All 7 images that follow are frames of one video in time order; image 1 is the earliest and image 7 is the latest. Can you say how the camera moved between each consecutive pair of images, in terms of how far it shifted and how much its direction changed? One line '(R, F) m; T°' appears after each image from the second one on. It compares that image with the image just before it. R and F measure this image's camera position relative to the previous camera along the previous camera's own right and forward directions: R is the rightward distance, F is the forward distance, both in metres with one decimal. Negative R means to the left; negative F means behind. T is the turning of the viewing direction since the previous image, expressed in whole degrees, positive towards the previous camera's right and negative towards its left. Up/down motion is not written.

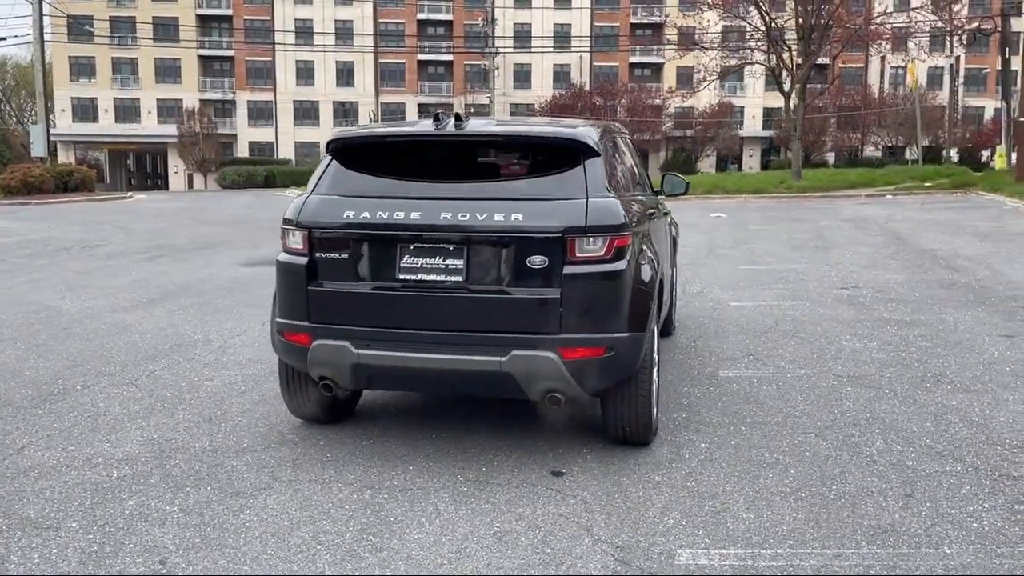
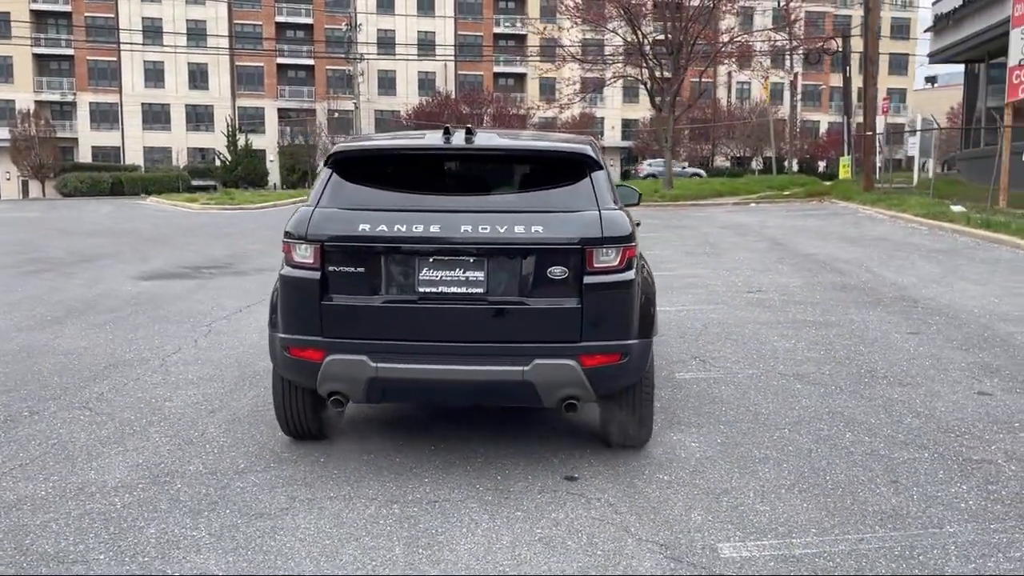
(-0.8, 0.0) m; +9°
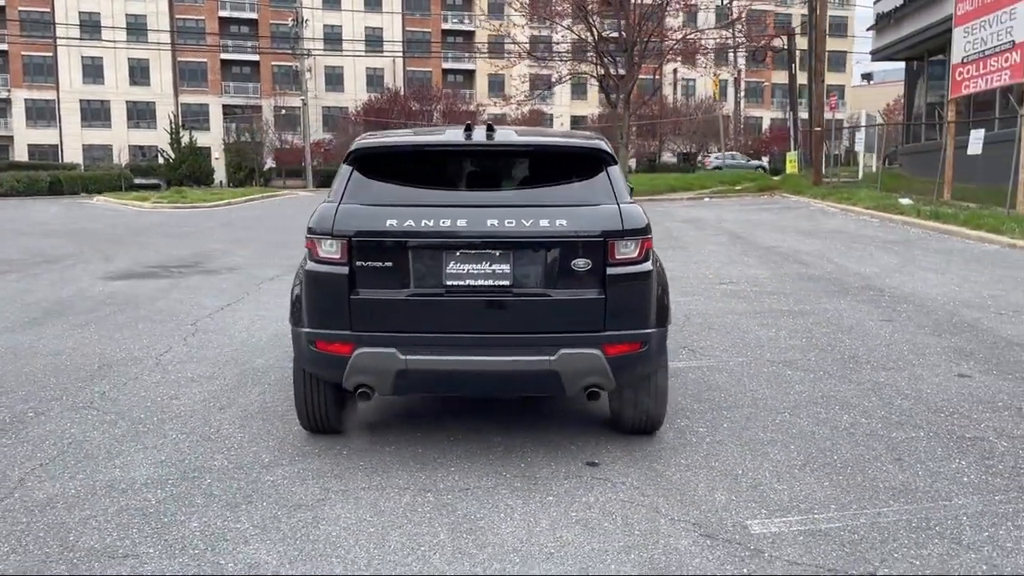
(-0.4, -0.1) m; +3°
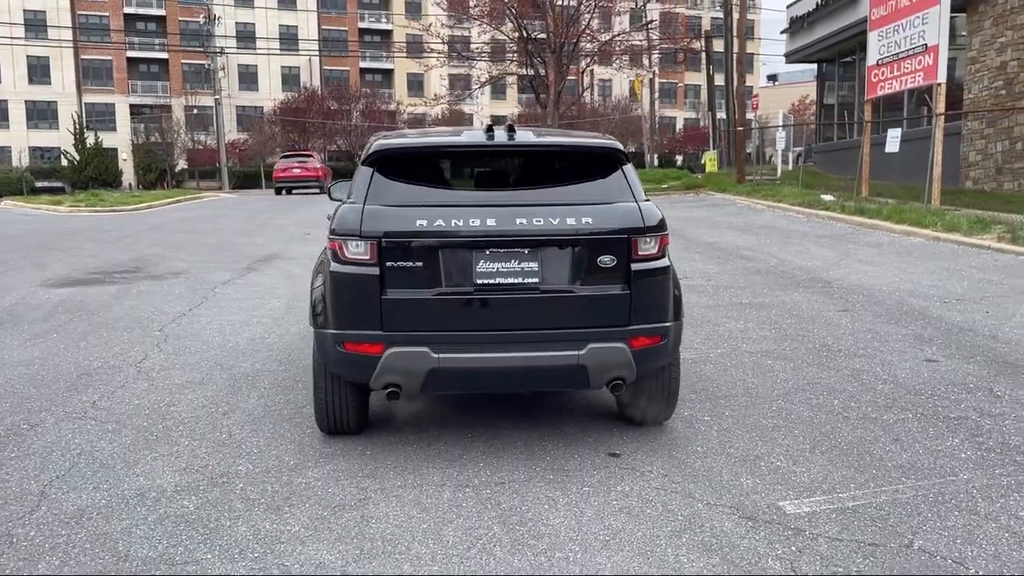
(-0.6, -0.1) m; +5°
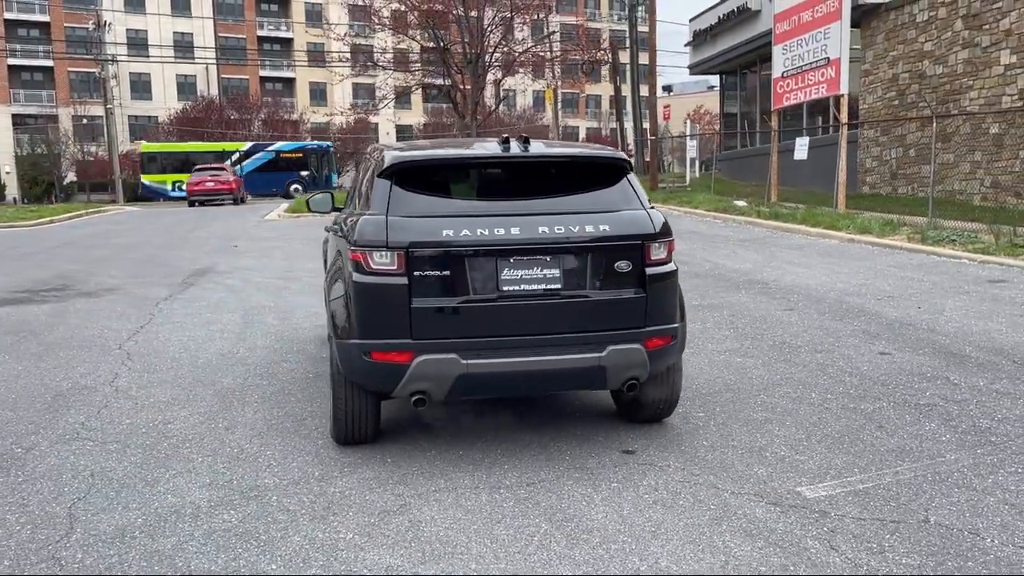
(-0.6, -0.1) m; +6°
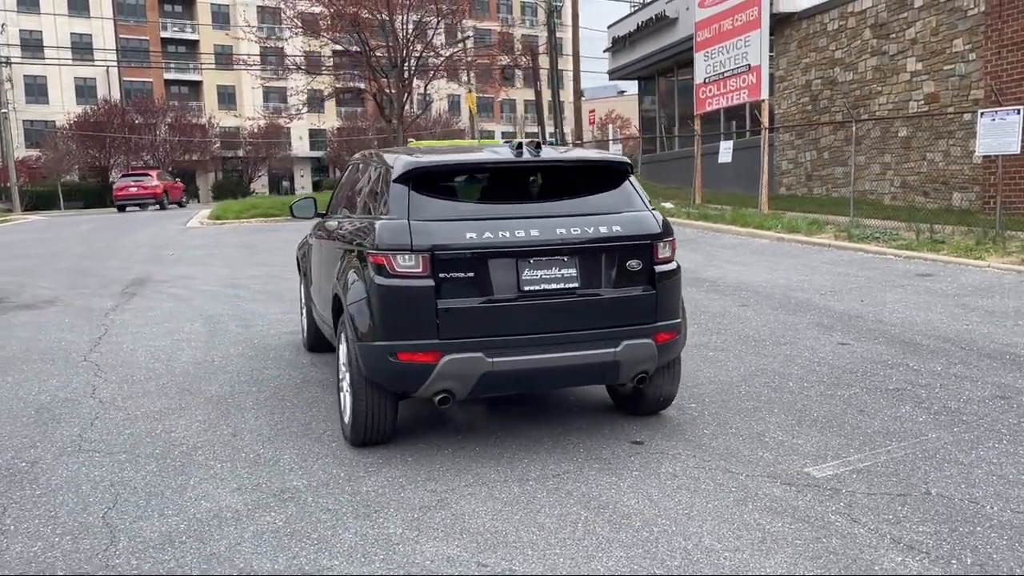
(-0.6, -0.1) m; +6°
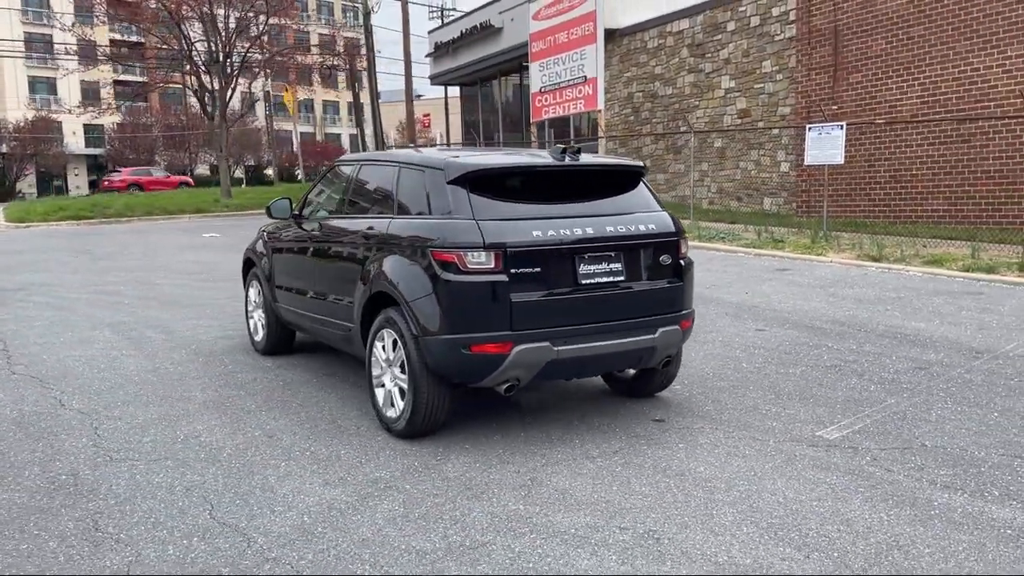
(-1.5, -0.2) m; +14°
